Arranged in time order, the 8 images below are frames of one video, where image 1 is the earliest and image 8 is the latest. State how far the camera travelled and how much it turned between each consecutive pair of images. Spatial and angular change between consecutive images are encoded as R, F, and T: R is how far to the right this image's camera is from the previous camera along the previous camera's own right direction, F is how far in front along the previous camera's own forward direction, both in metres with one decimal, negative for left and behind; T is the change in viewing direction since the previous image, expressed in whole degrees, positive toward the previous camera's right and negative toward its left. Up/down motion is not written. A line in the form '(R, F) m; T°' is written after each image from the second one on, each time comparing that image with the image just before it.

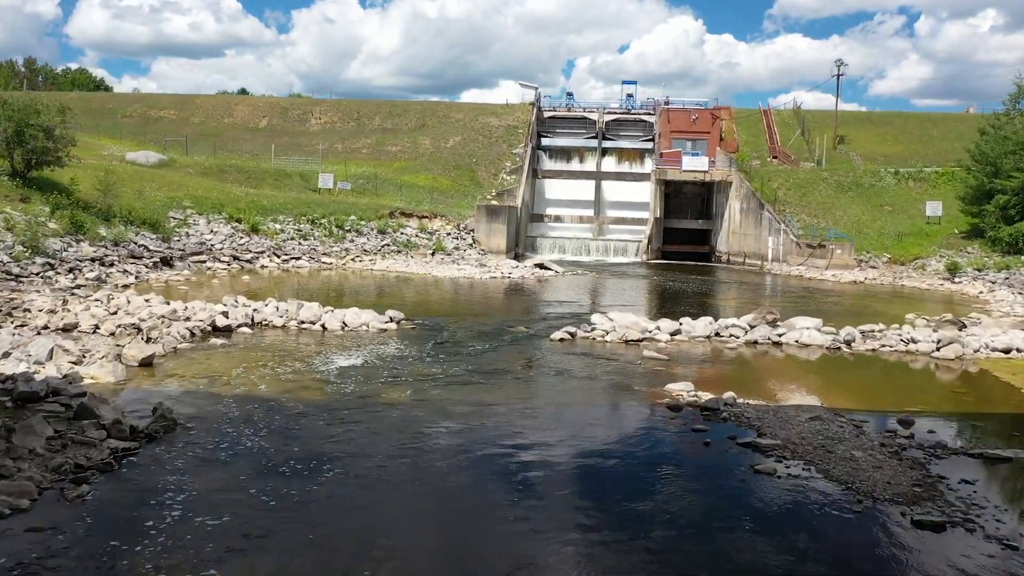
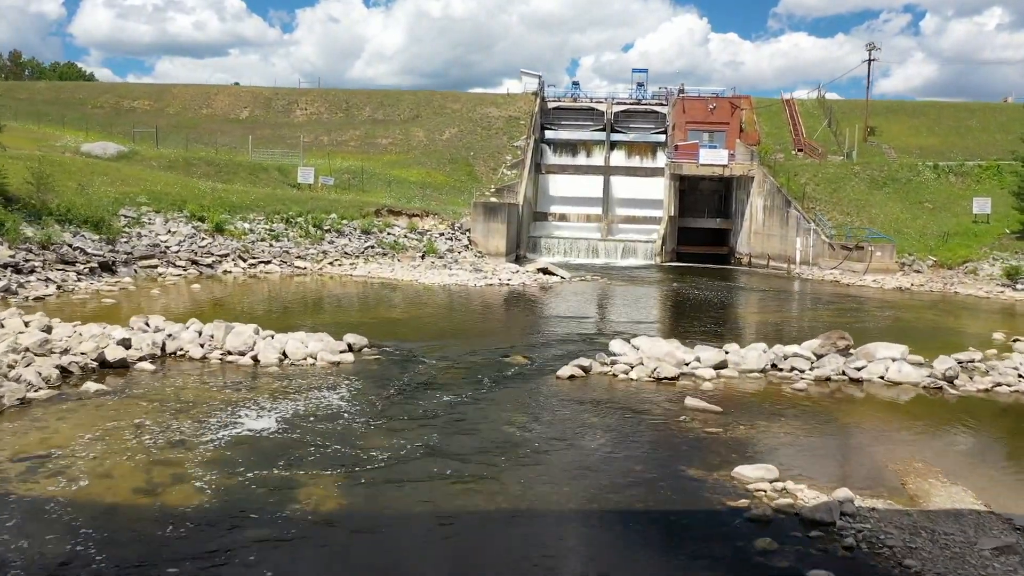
(+0.1, +4.5) m; 0°
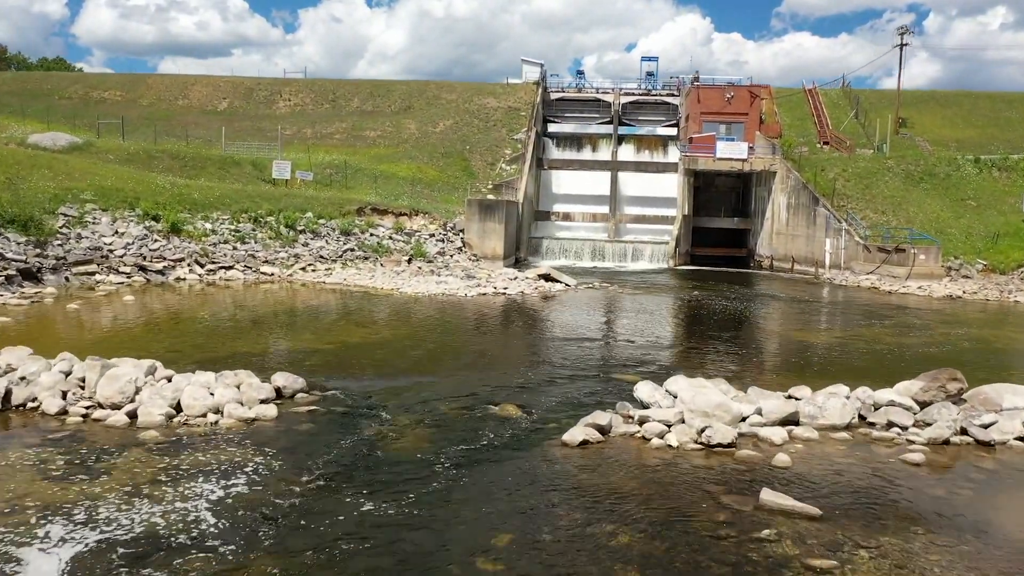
(+0.2, +4.1) m; 0°
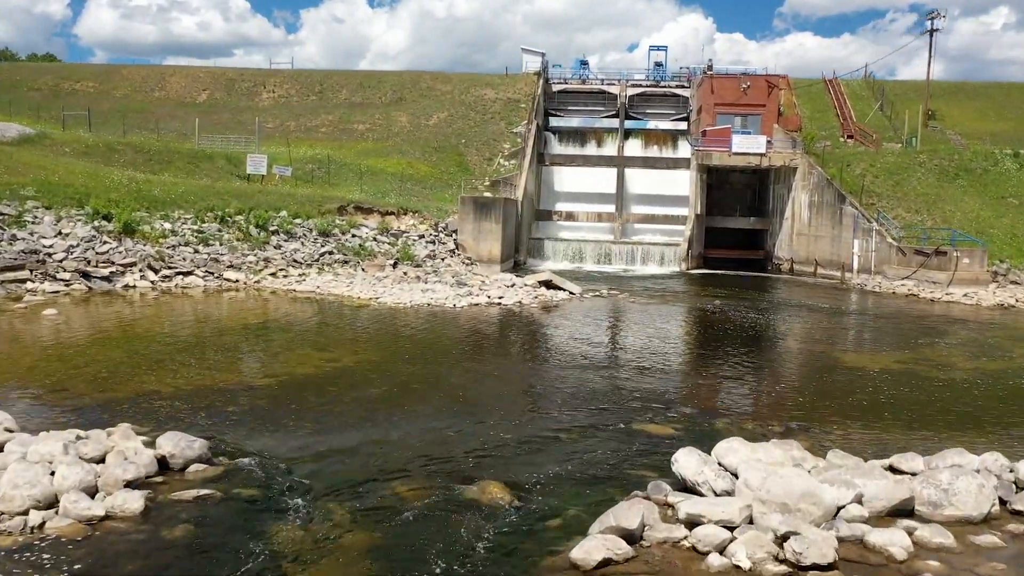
(+0.1, +3.3) m; 0°
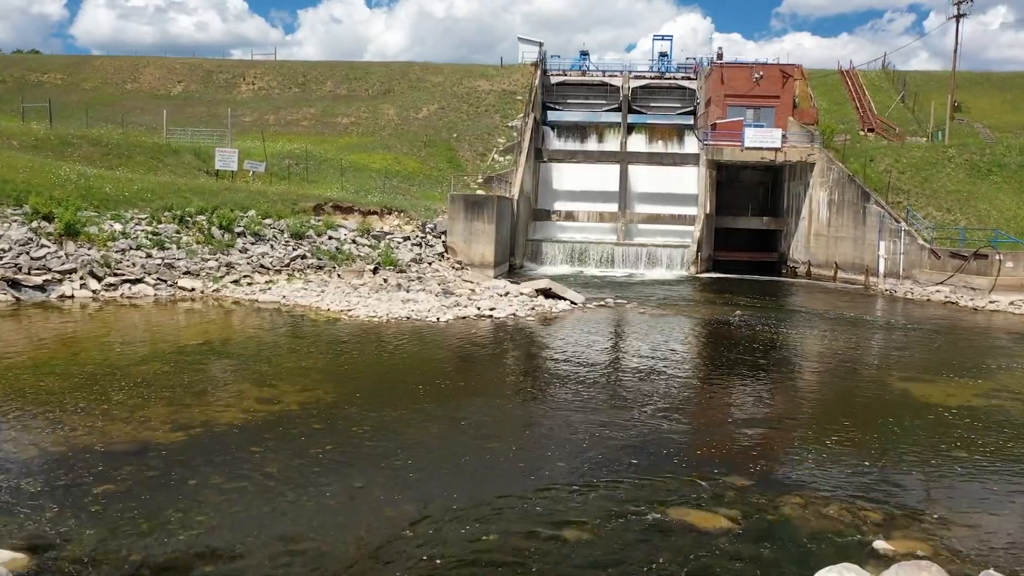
(+0.1, +3.0) m; 0°
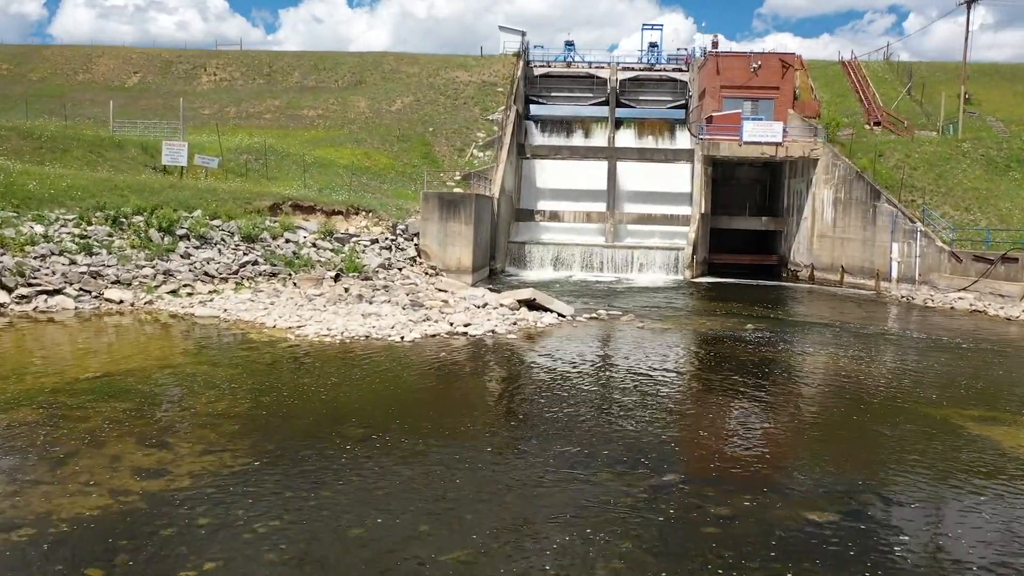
(+0.1, +2.9) m; +1°
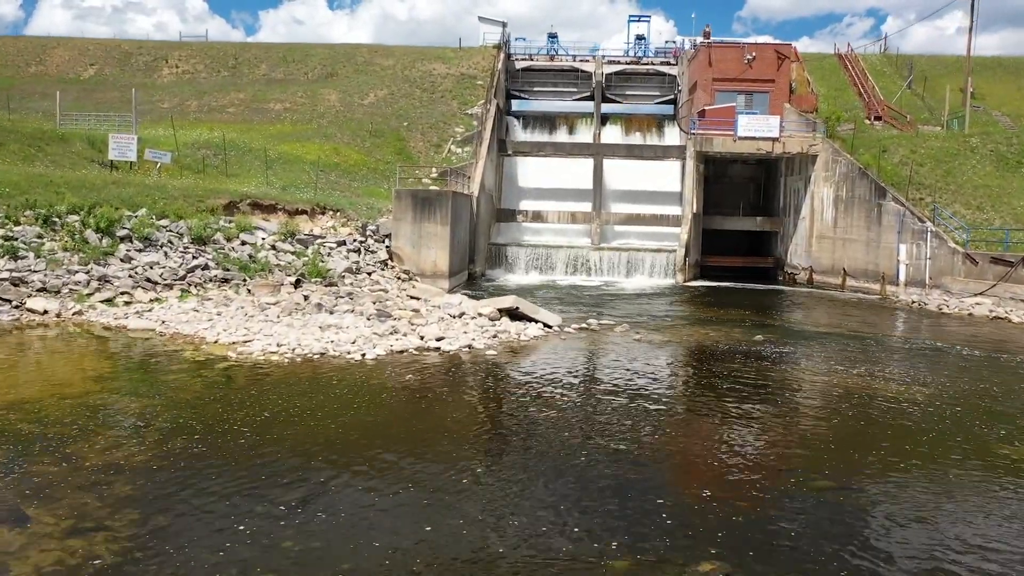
(0.0, +2.2) m; +1°
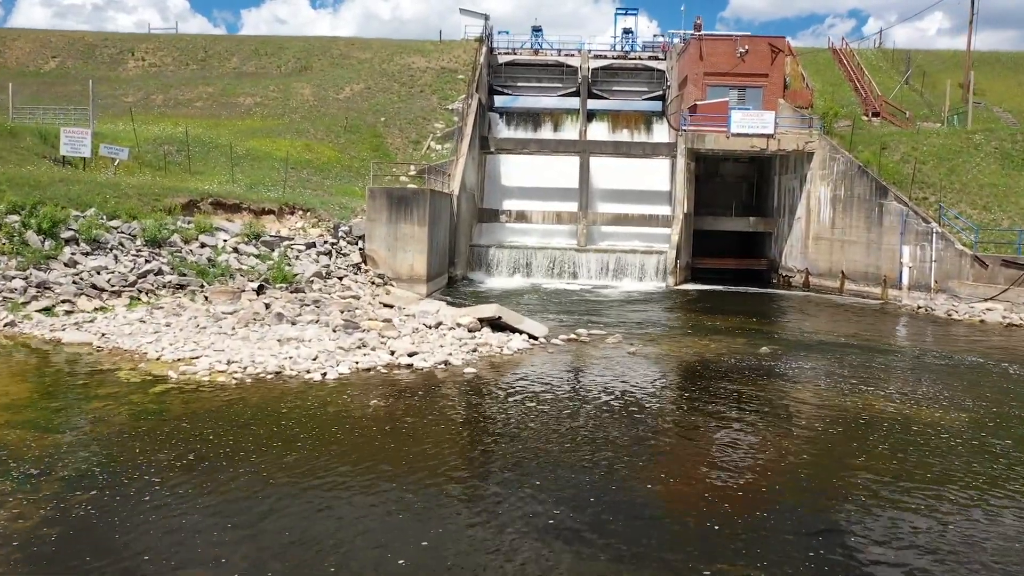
(0.0, +1.6) m; +1°
